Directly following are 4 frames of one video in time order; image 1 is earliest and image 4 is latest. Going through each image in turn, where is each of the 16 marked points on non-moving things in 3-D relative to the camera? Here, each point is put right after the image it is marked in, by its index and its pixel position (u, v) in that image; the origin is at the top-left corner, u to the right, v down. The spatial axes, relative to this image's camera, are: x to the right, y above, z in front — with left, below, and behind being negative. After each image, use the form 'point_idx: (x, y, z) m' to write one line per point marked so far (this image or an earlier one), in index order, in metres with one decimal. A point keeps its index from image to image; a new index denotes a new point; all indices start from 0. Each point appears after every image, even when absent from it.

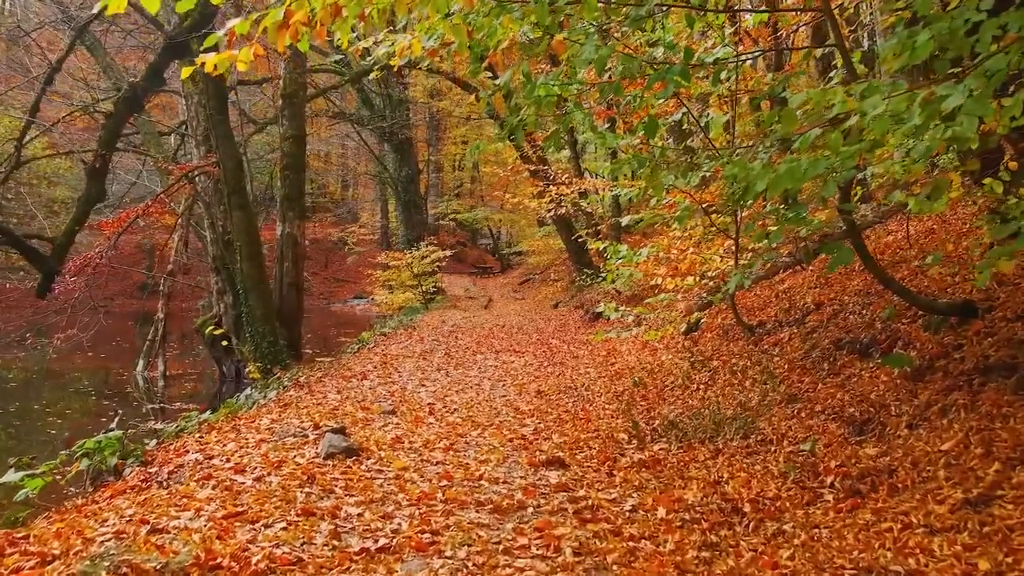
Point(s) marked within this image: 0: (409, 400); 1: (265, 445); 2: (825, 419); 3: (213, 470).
0: (-1.5, -1.6, +9.1) m
1: (-2.2, -1.4, +5.7) m
2: (+3.0, -1.2, +6.0) m
3: (-2.4, -1.5, +5.1) m
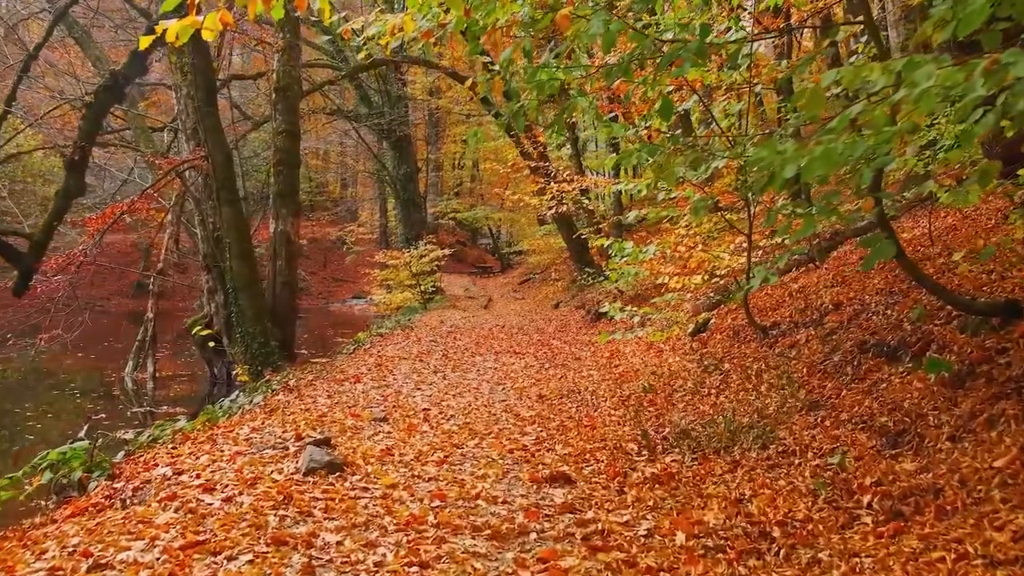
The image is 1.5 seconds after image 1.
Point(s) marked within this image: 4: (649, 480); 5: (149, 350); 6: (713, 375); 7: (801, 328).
0: (-1.5, -1.6, +8.6) m
1: (-2.2, -1.4, +5.2) m
2: (+3.0, -1.2, +5.5) m
3: (-2.4, -1.5, +4.6) m
4: (+1.1, -1.6, +5.2) m
5: (-8.4, -1.4, +14.9) m
6: (+2.6, -1.2, +8.5) m
7: (+3.7, -0.5, +8.3) m
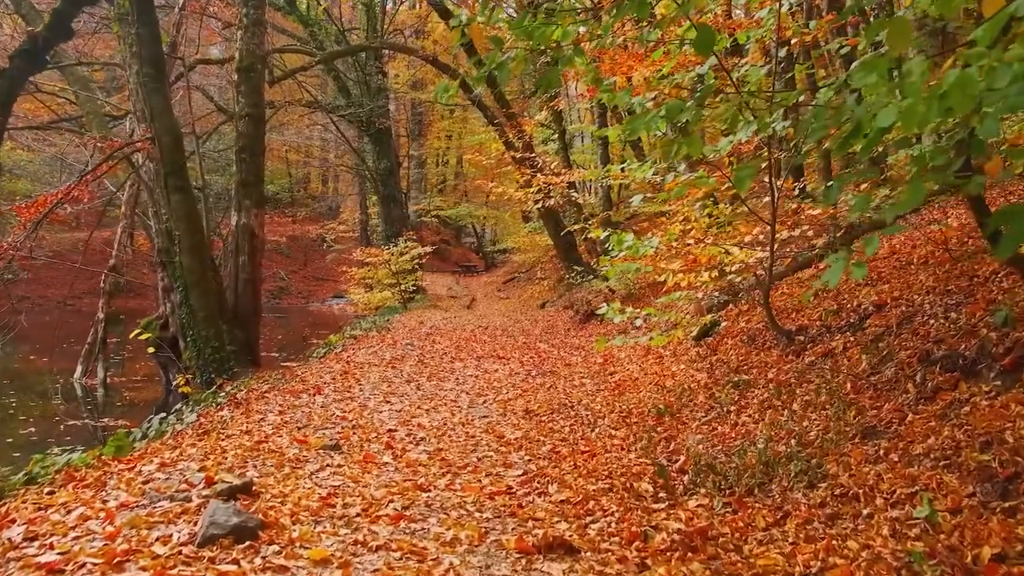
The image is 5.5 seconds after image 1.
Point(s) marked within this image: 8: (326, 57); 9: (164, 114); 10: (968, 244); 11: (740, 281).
0: (-1.7, -1.6, +7.3) m
1: (-2.3, -1.4, +3.9) m
2: (+2.8, -1.2, +4.3) m
3: (-2.5, -1.4, +3.2) m
4: (+1.0, -1.5, +3.9) m
5: (-8.7, -1.4, +13.4) m
6: (+2.5, -1.1, +7.2) m
7: (+3.5, -0.5, +7.0) m
8: (-4.8, +5.9, +16.2) m
9: (-6.2, +3.1, +11.3) m
10: (+5.0, +0.5, +7.0) m
11: (+3.1, +0.1, +8.6) m
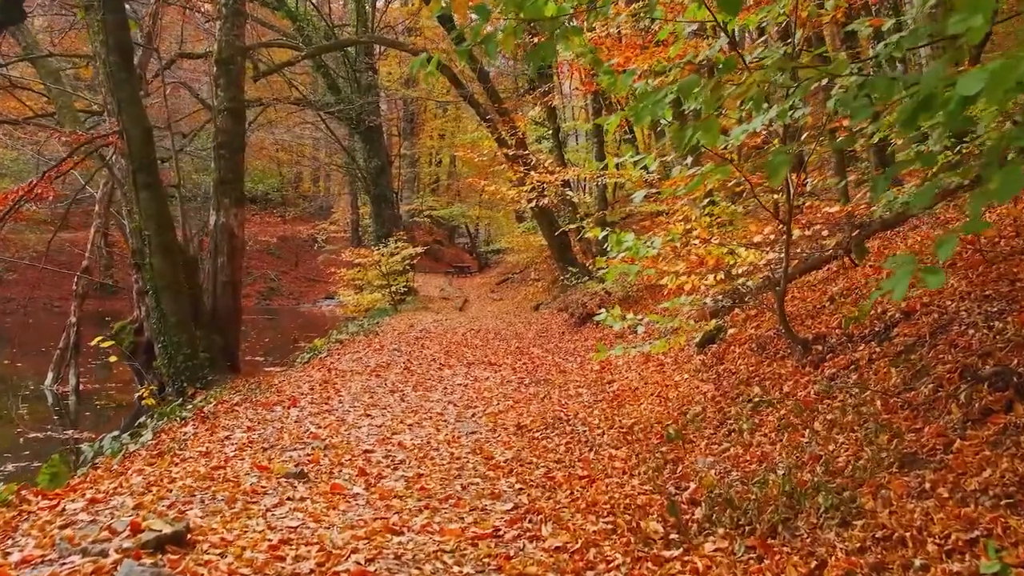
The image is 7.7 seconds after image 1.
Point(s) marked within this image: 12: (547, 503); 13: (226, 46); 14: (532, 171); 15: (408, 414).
0: (-1.8, -1.6, +6.6) m
1: (-2.4, -1.4, +3.2) m
2: (+2.7, -1.2, +3.6) m
3: (-2.6, -1.5, +2.5) m
4: (+0.9, -1.6, +3.2) m
5: (-8.9, -1.5, +12.6) m
6: (+2.3, -1.2, +6.5) m
7: (+3.4, -0.5, +6.4) m
8: (-5.0, +5.9, +15.4) m
9: (-6.3, +3.0, +10.5) m
10: (+4.9, +0.4, +6.4) m
11: (+3.0, 0.0, +8.0) m
12: (+0.3, -1.6, +5.0) m
13: (-5.3, +4.5, +11.6) m
14: (+0.5, +2.9, +15.7) m
15: (-1.4, -1.6, +8.4) m
